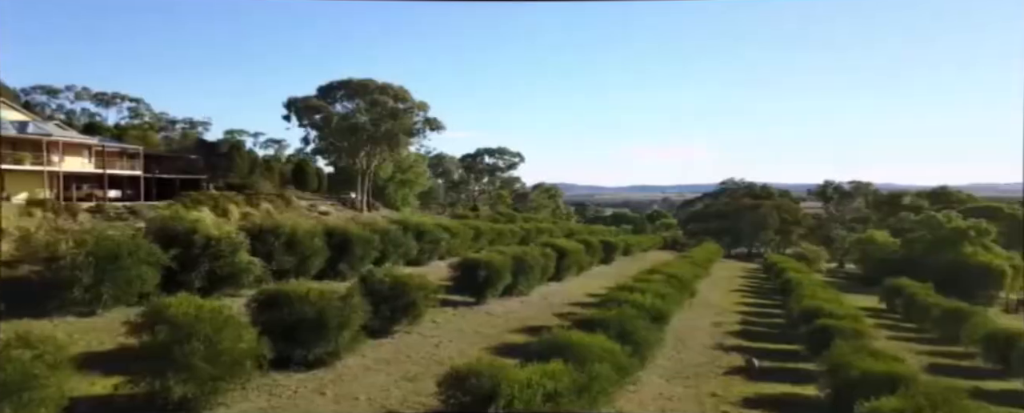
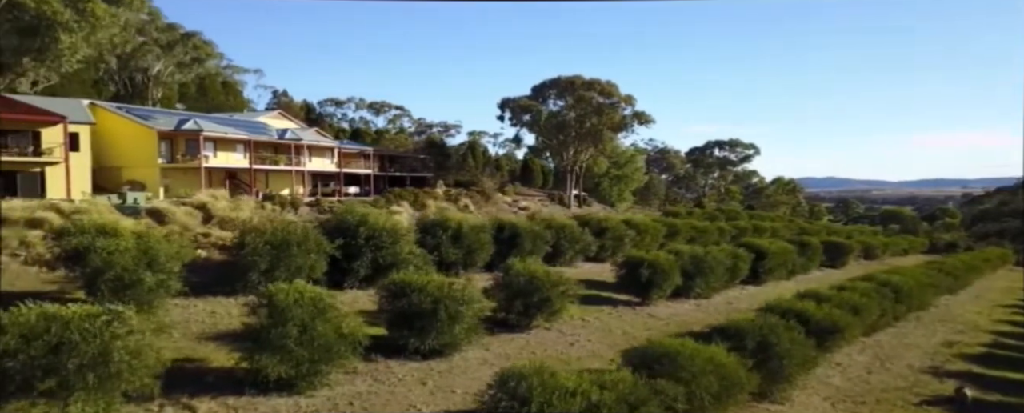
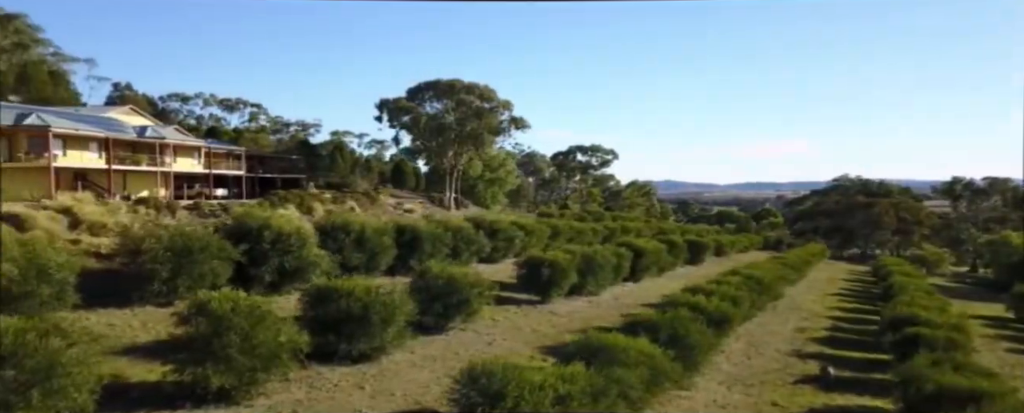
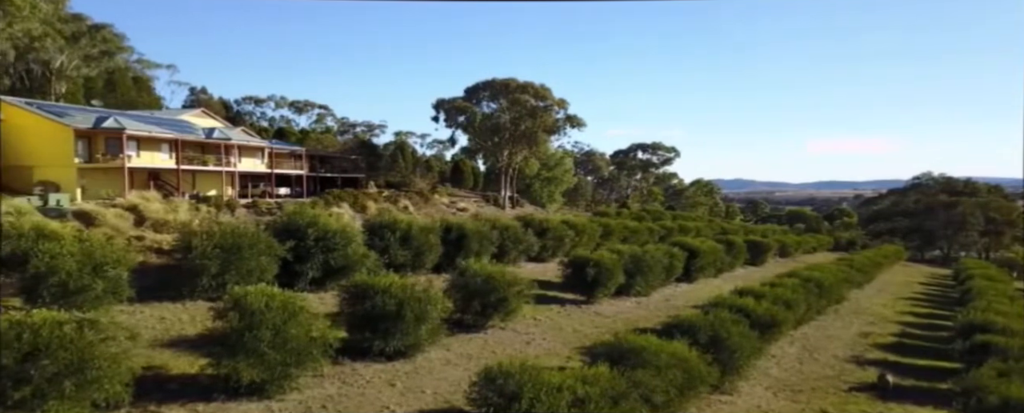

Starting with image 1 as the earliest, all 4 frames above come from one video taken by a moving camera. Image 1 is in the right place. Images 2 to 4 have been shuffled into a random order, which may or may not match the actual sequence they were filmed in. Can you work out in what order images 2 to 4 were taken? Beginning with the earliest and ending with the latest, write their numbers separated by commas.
3, 4, 2
